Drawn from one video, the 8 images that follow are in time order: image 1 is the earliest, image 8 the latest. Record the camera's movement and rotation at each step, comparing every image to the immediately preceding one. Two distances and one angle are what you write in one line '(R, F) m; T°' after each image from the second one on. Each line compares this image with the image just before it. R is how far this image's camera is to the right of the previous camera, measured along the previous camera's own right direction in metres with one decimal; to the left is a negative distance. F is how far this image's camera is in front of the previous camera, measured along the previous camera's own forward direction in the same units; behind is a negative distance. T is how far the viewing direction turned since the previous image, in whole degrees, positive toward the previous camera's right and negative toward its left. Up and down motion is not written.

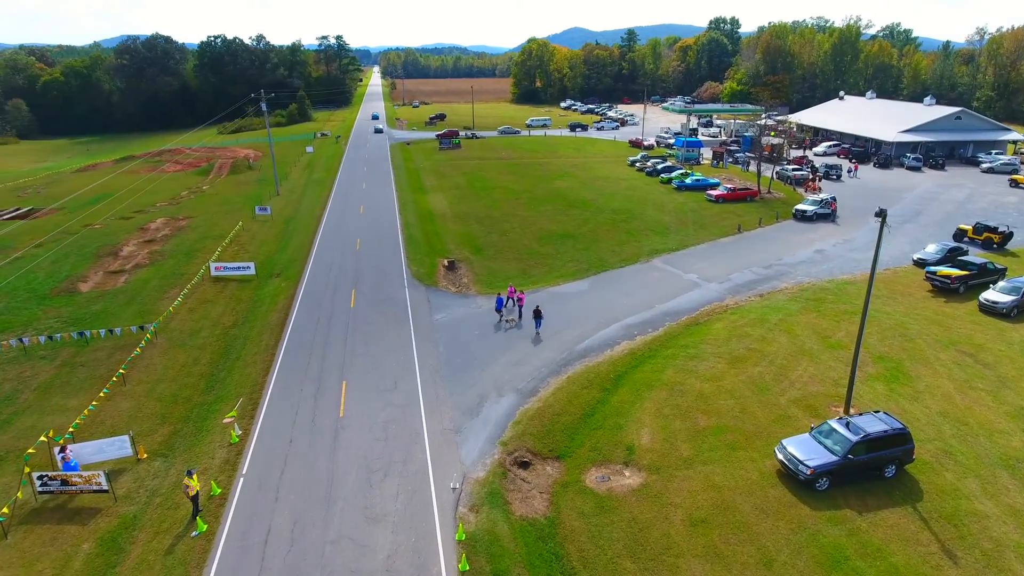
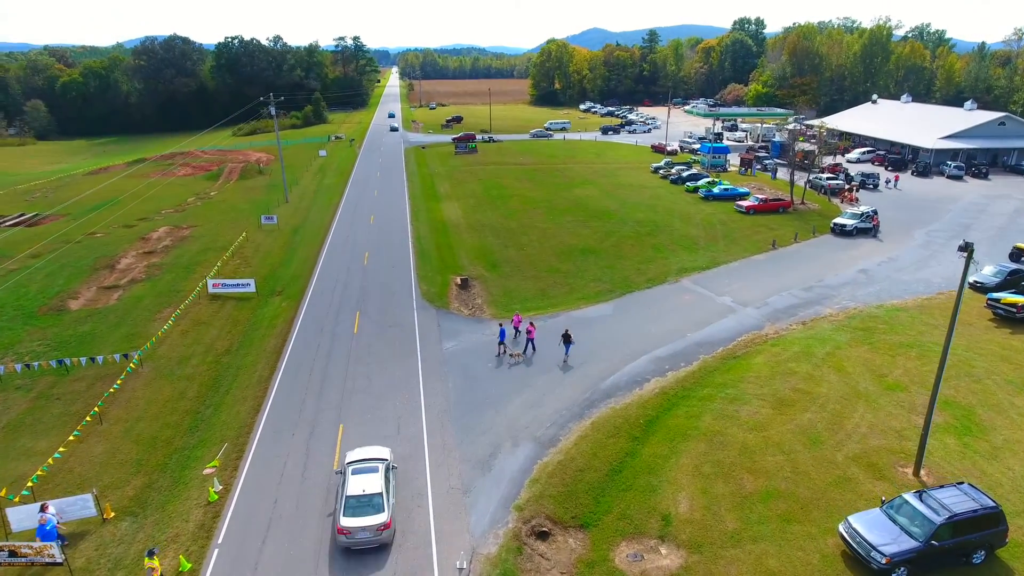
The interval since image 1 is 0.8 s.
(-0.1, +2.6) m; -1°
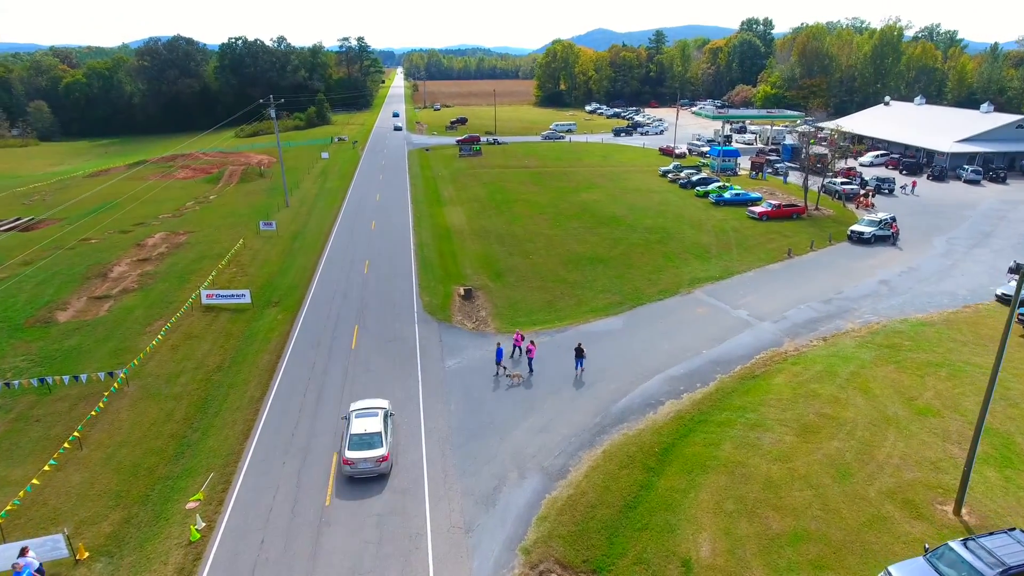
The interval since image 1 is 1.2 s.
(-0.1, +1.4) m; 0°
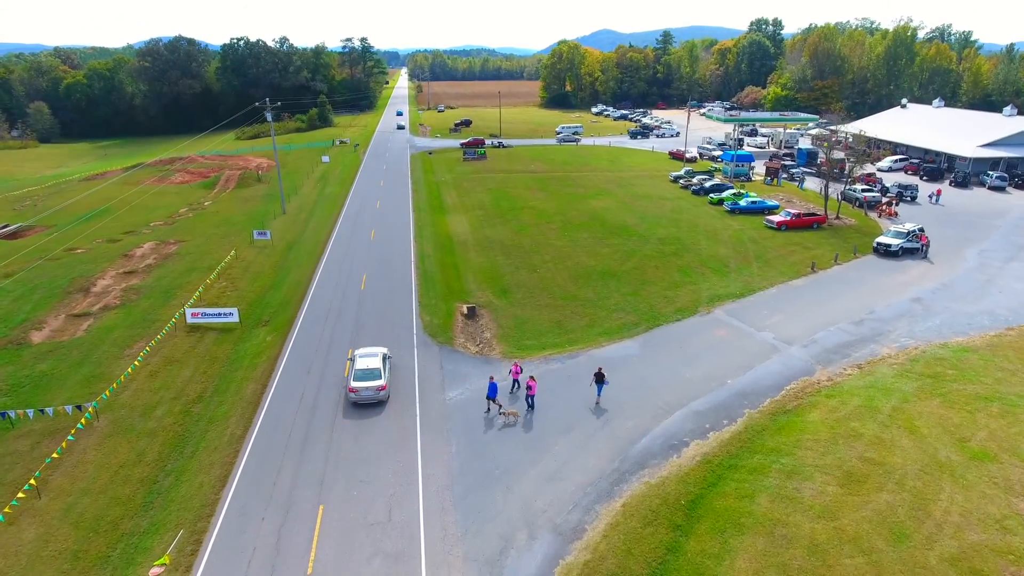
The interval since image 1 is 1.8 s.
(-0.1, +2.2) m; 0°
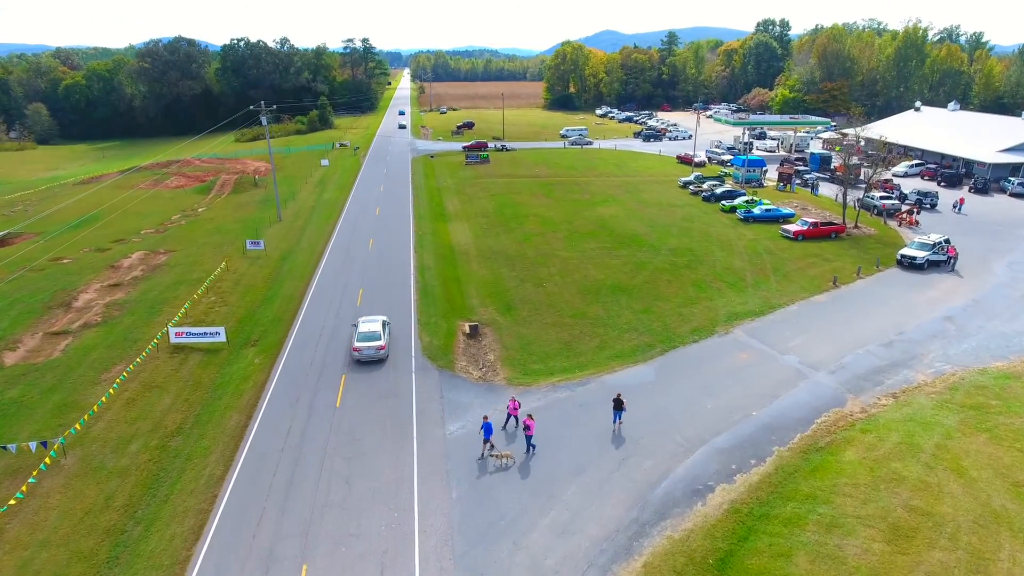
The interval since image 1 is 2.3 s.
(-0.1, +1.9) m; 0°
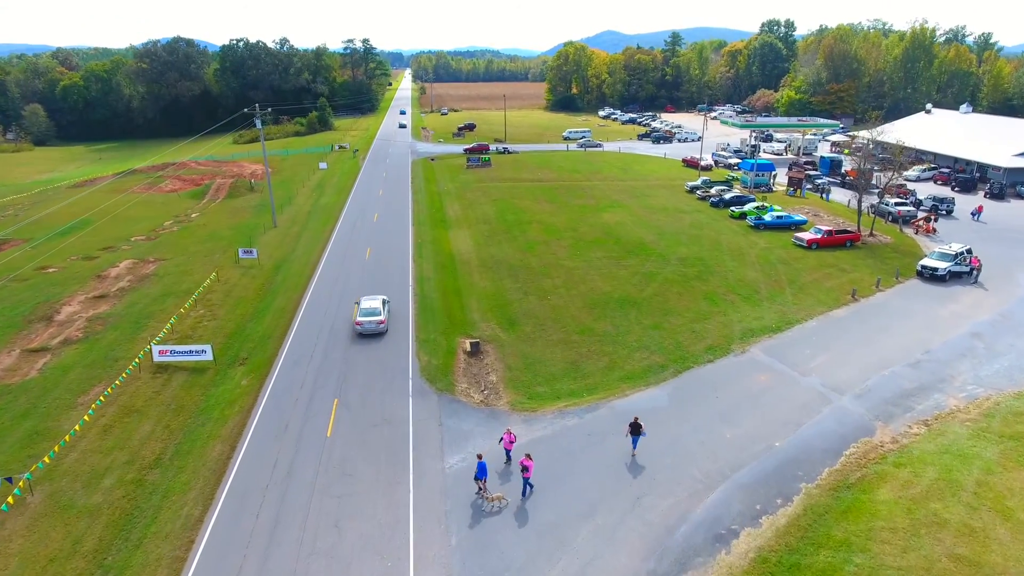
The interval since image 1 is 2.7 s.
(-0.1, +1.6) m; 0°
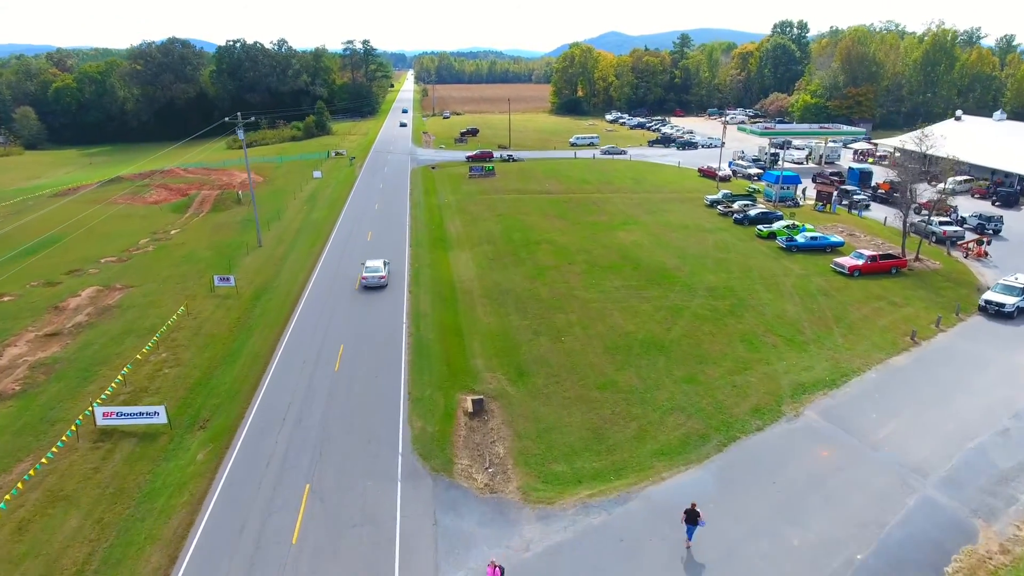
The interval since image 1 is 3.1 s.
(-0.3, +4.2) m; 0°
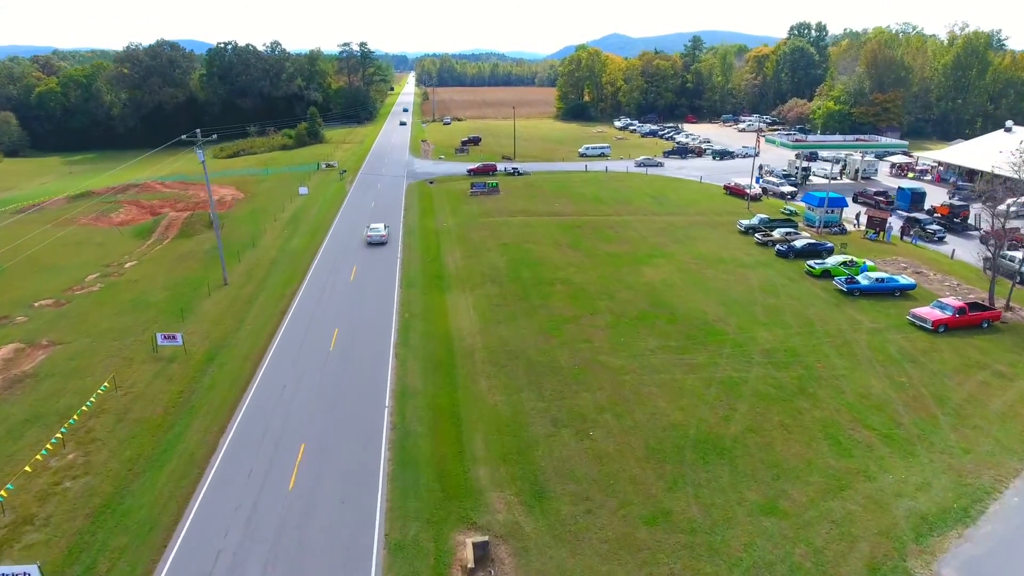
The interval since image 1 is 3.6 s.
(-0.4, +6.6) m; 0°
